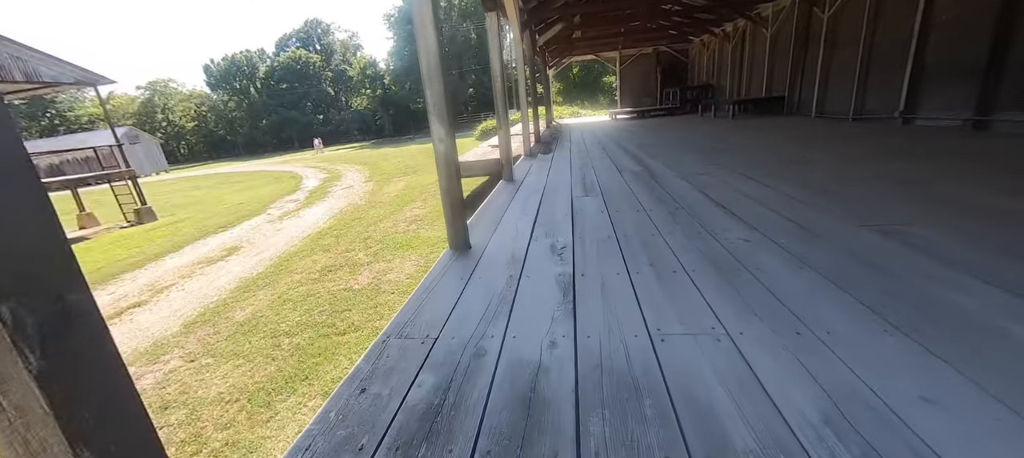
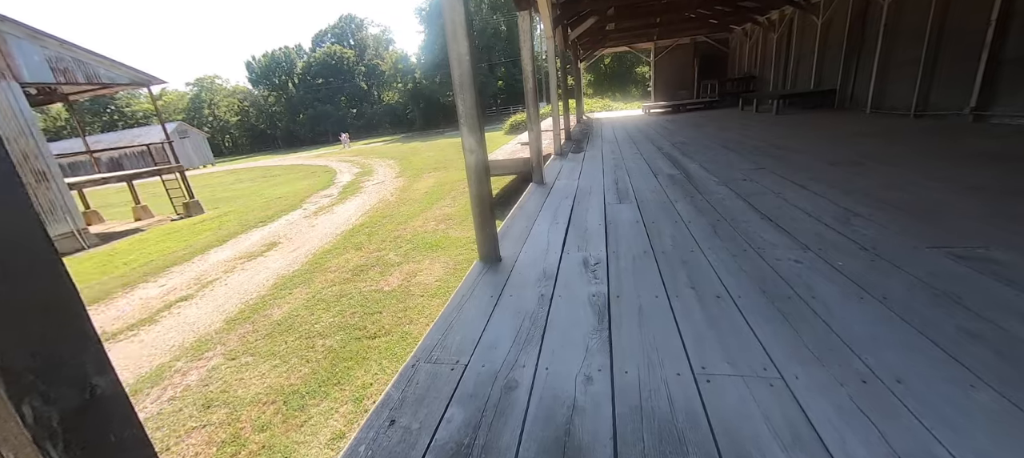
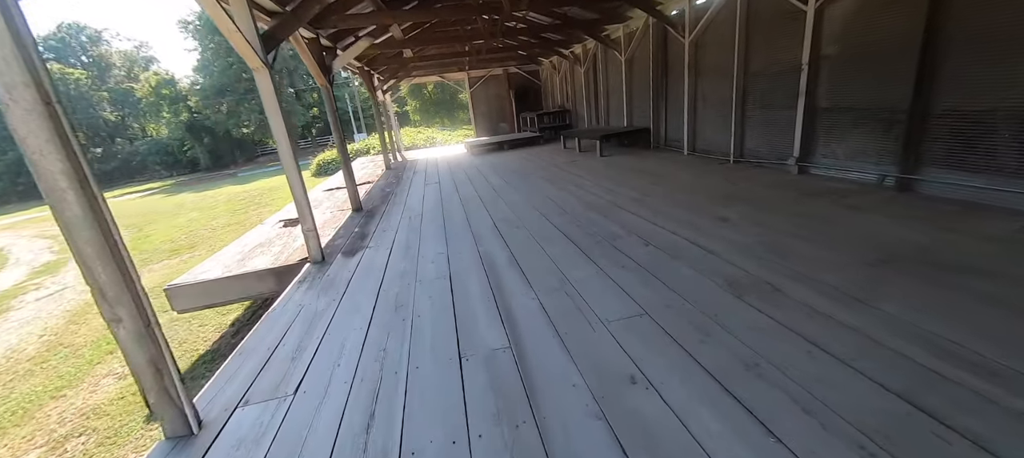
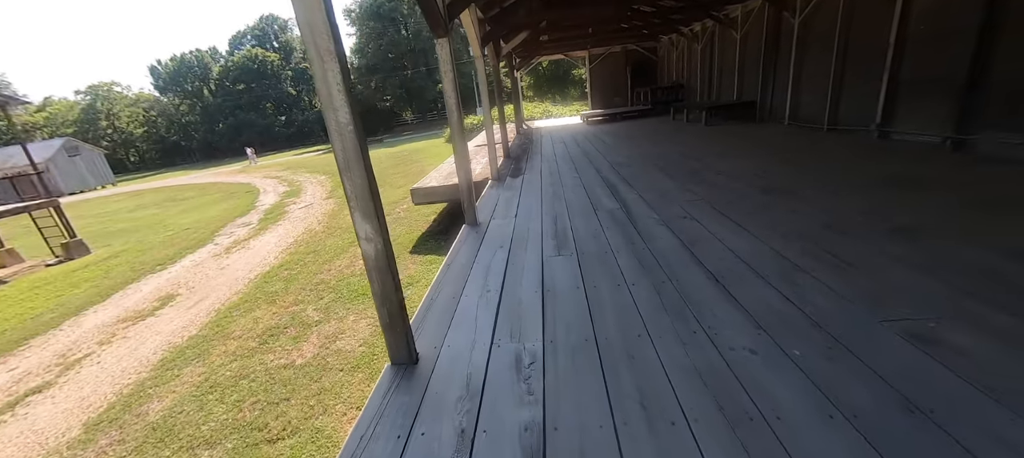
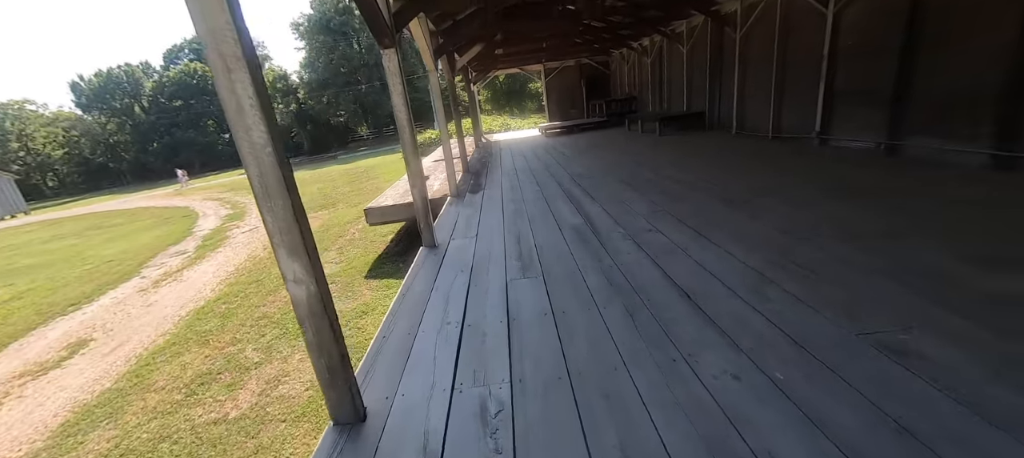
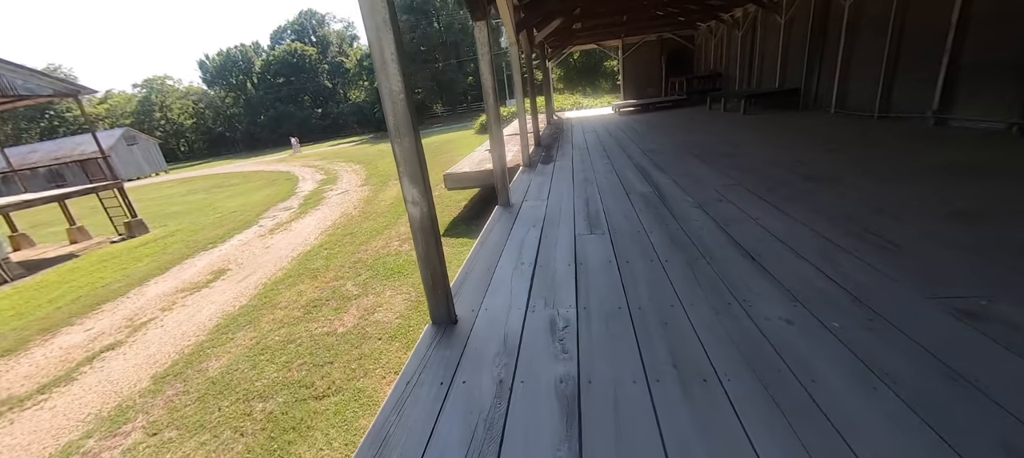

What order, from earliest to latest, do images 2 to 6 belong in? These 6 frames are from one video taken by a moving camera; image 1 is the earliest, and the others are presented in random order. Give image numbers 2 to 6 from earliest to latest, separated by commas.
2, 6, 4, 5, 3
